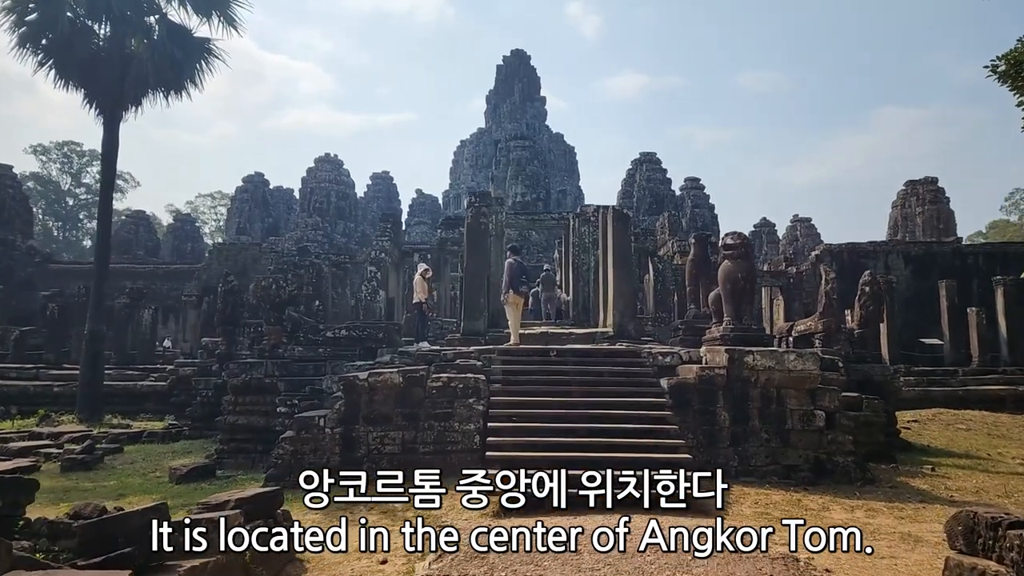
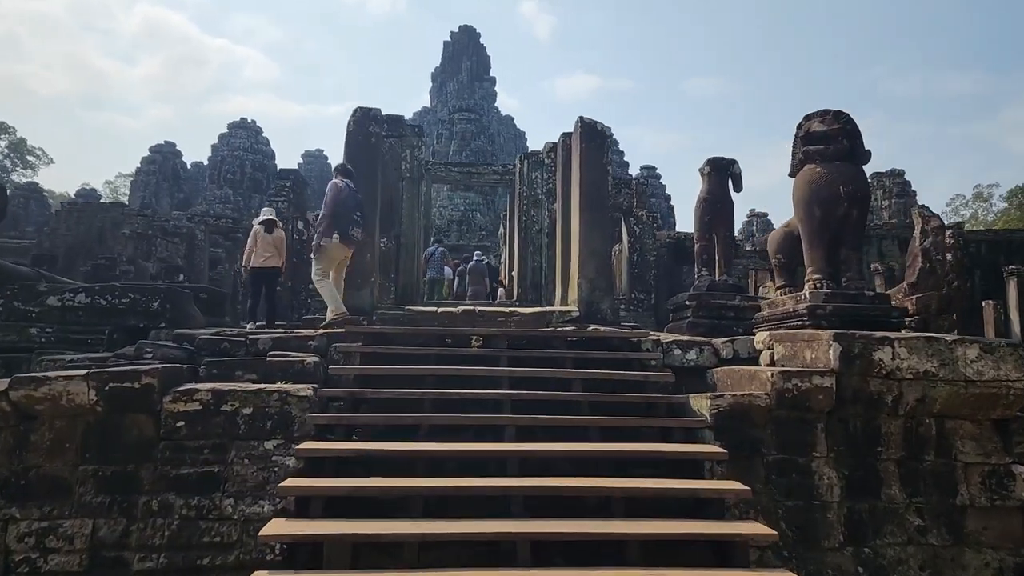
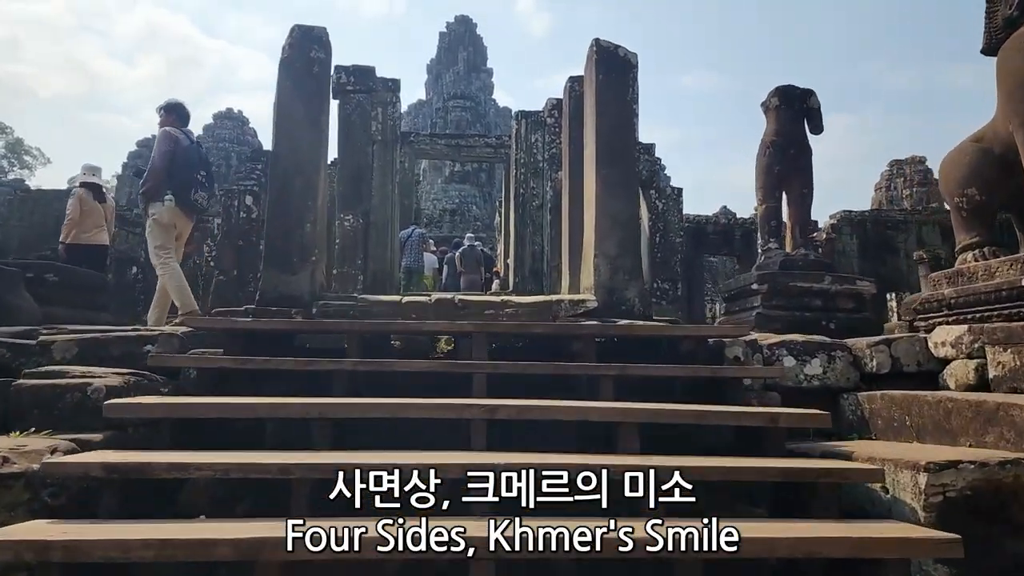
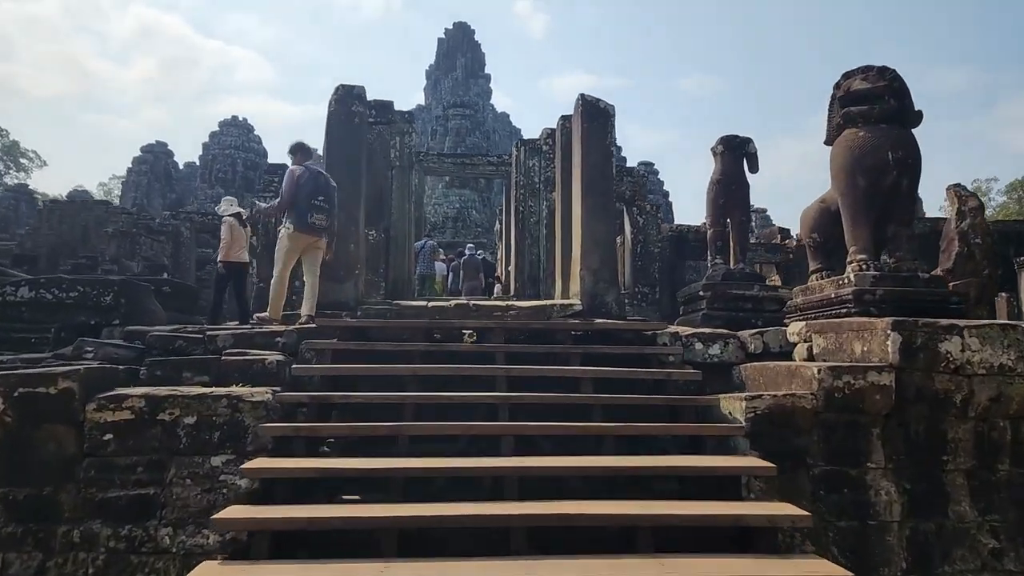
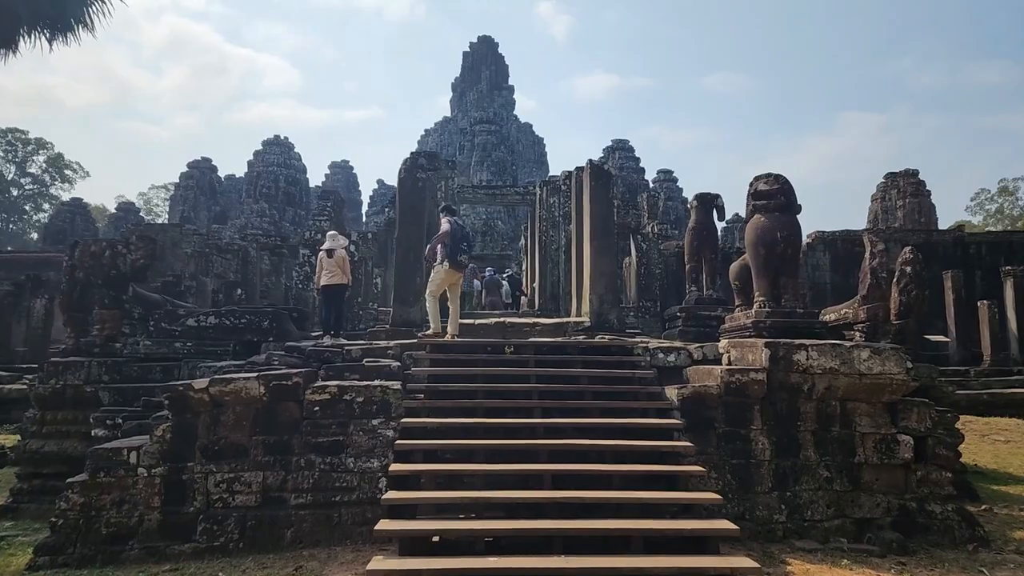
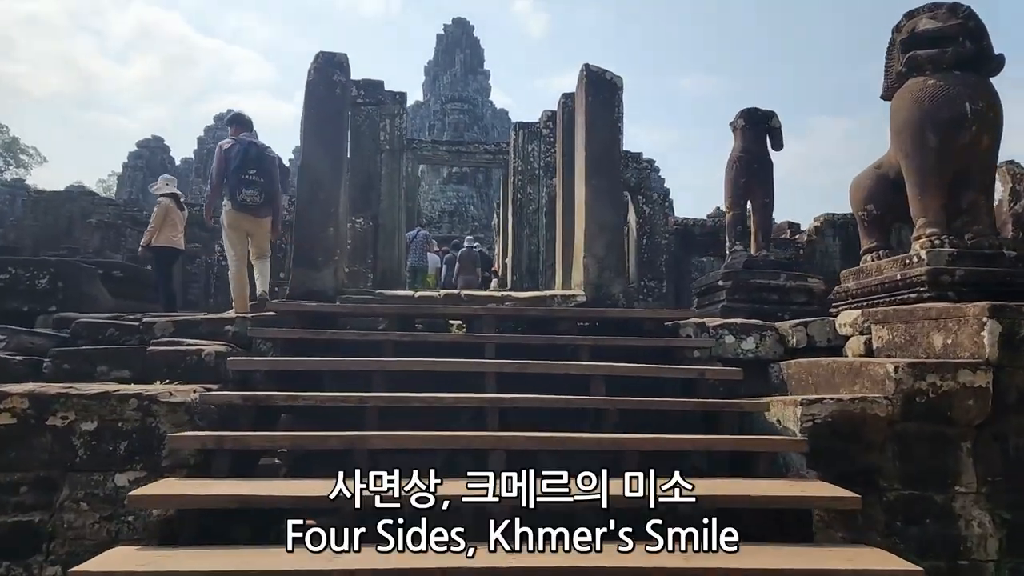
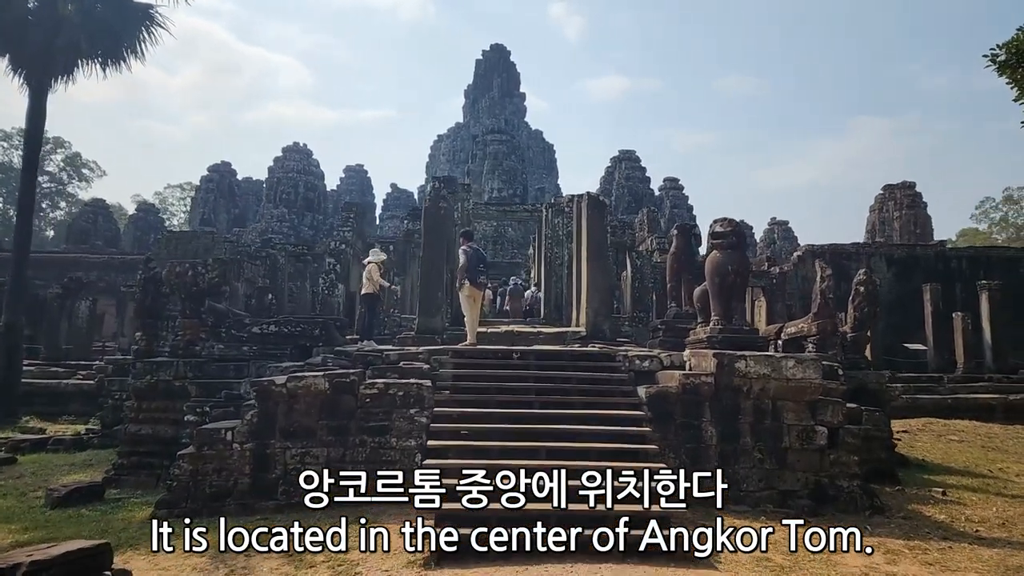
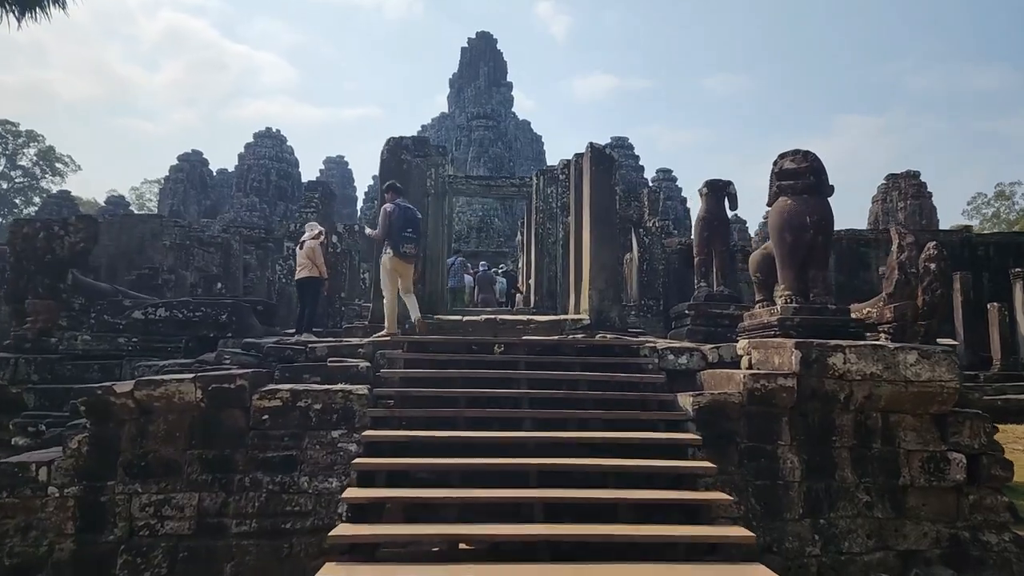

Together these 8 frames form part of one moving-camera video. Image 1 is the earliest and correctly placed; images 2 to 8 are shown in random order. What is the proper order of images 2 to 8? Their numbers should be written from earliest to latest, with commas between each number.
7, 5, 8, 2, 4, 6, 3
